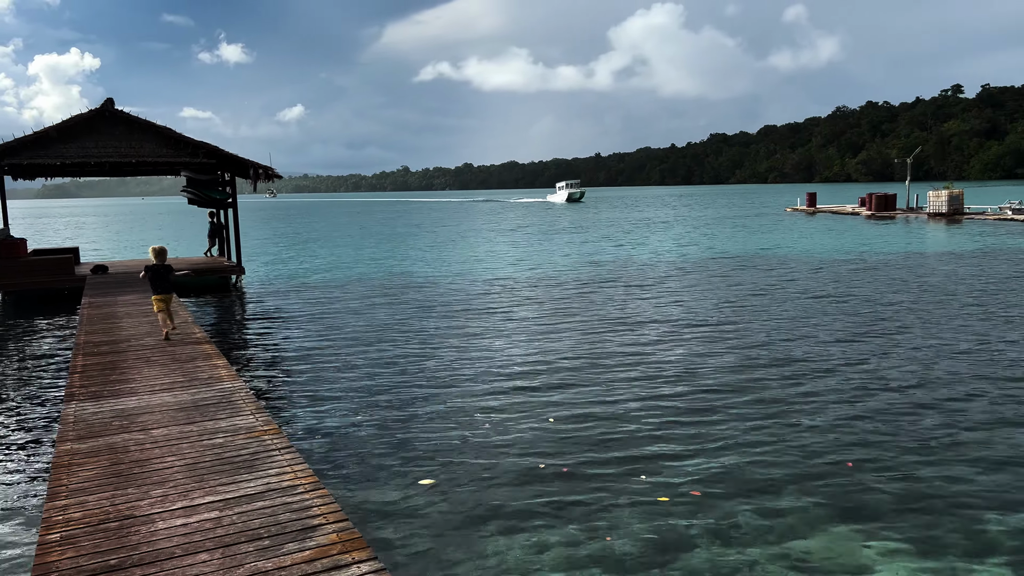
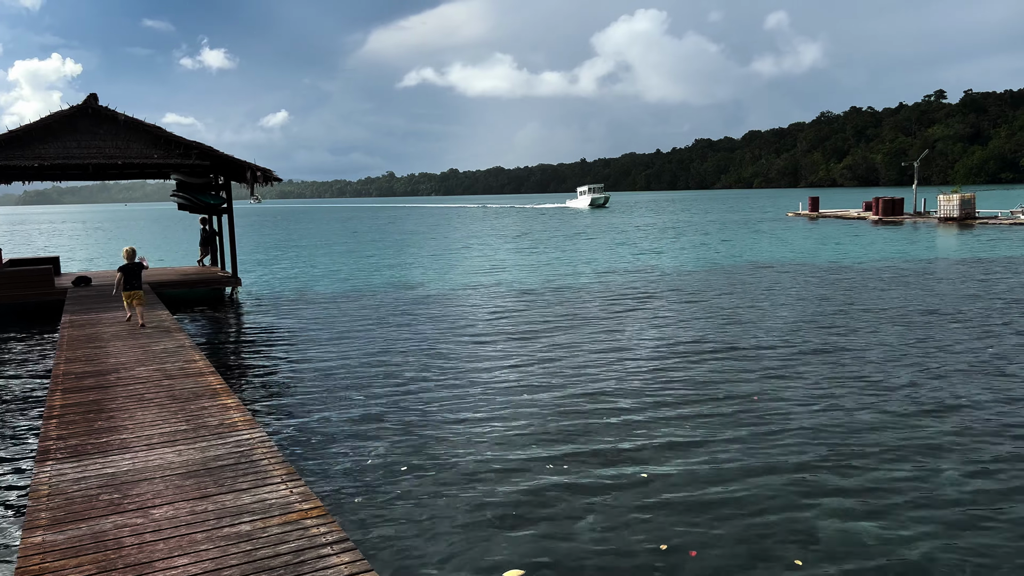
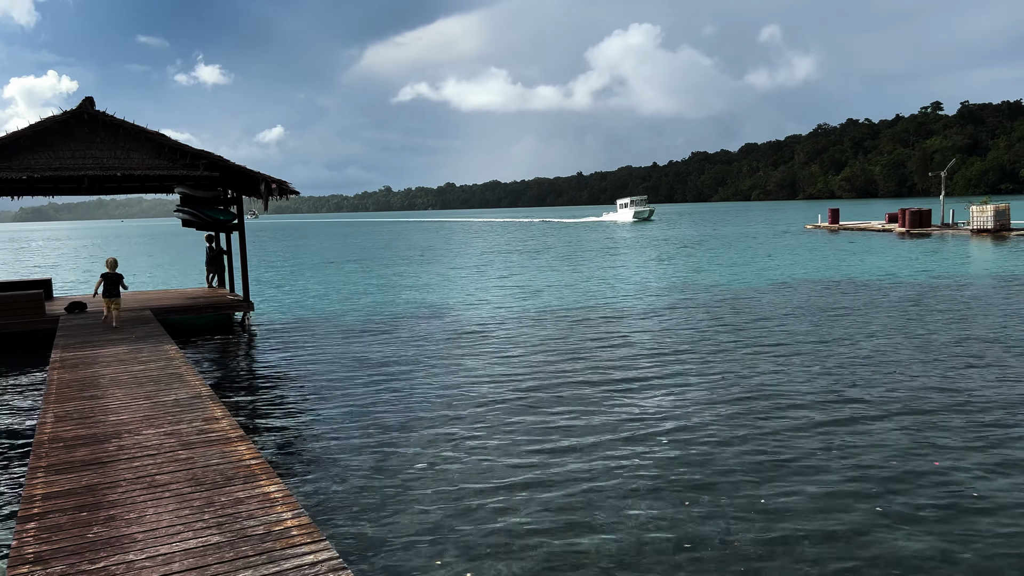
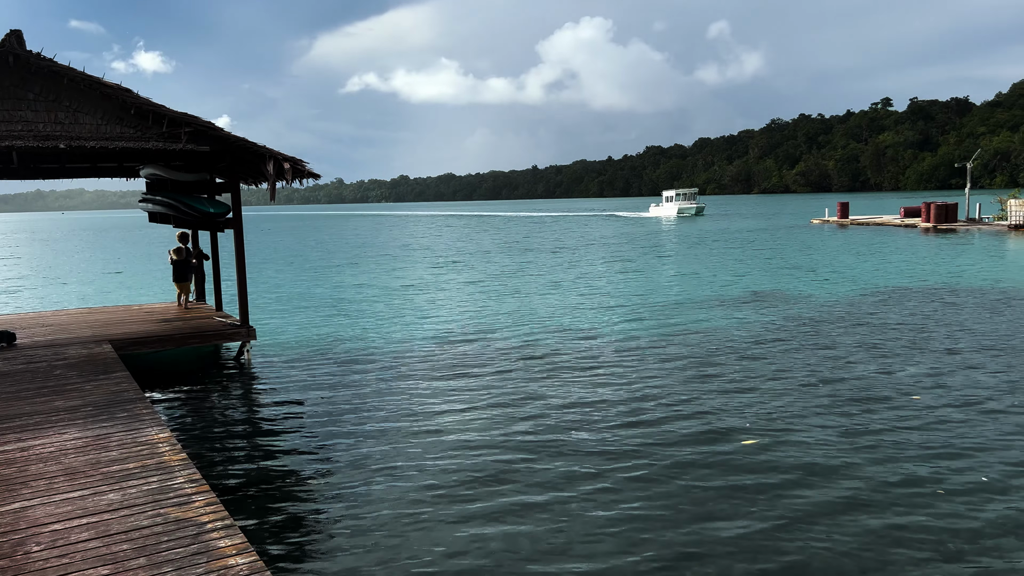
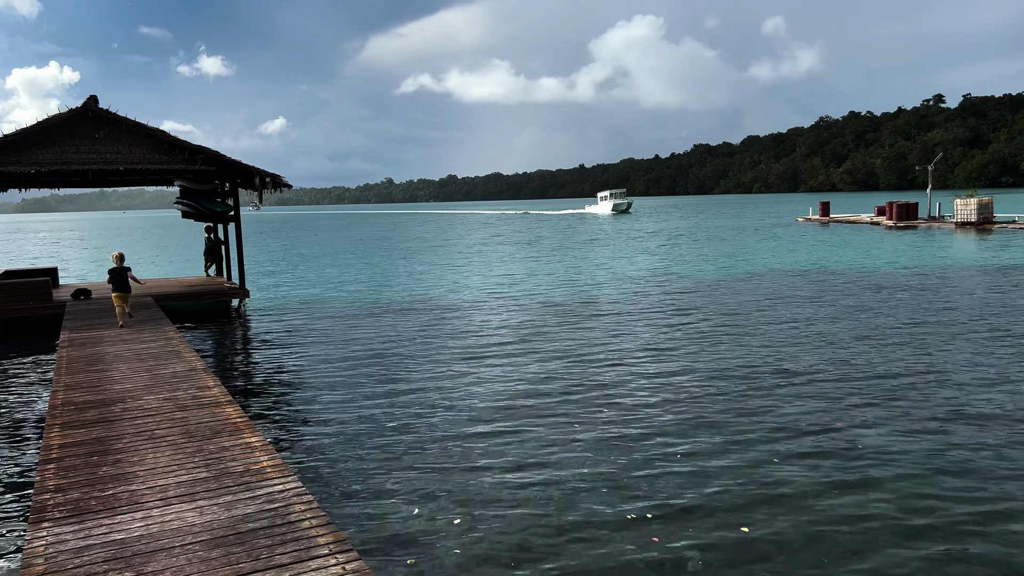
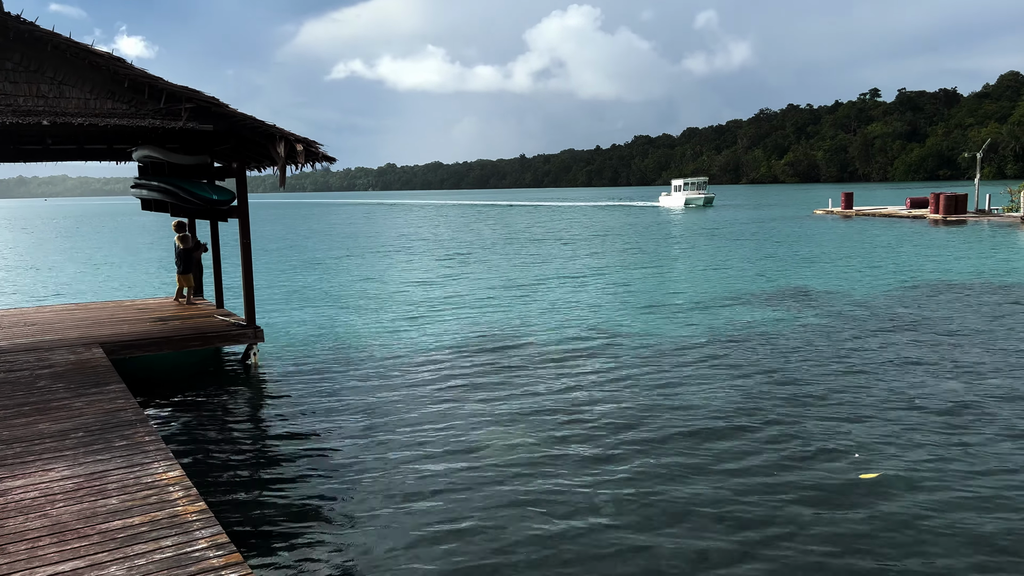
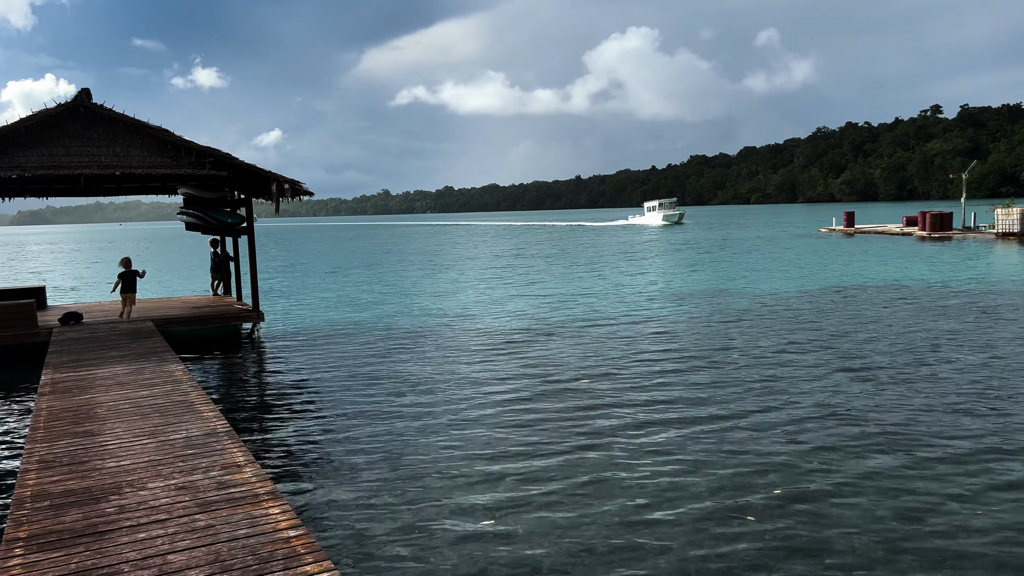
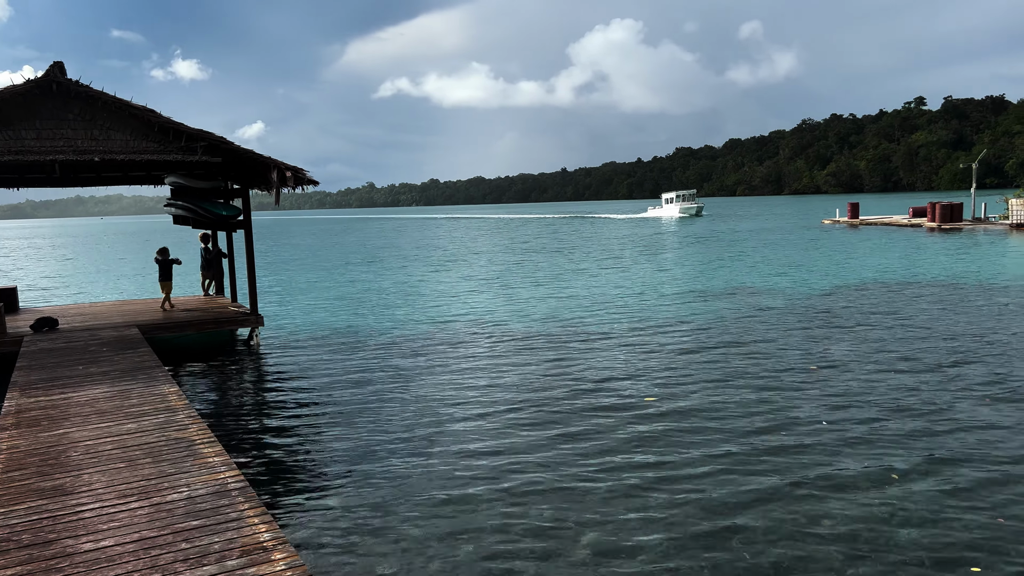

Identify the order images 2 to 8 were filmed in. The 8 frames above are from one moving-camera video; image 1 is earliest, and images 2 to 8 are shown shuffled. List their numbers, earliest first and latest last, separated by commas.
2, 5, 3, 7, 8, 4, 6
